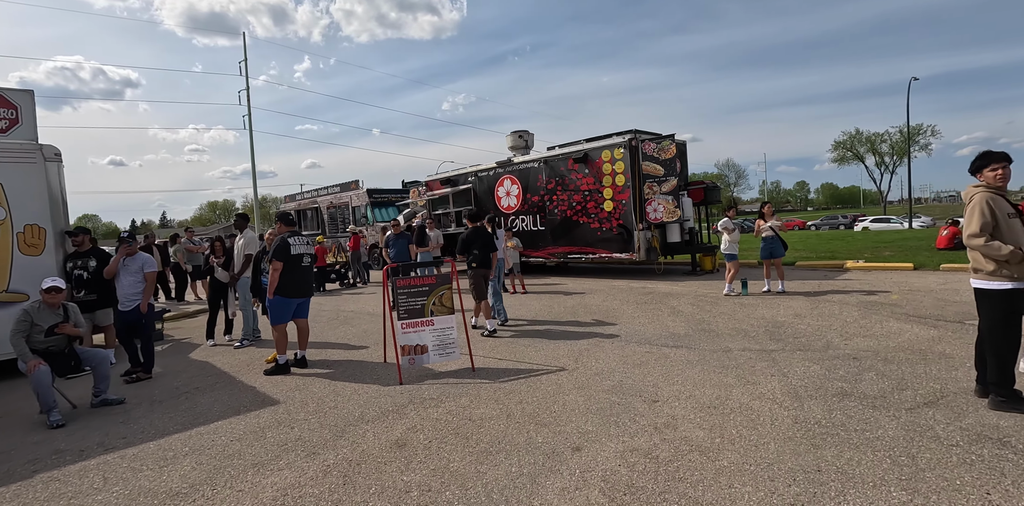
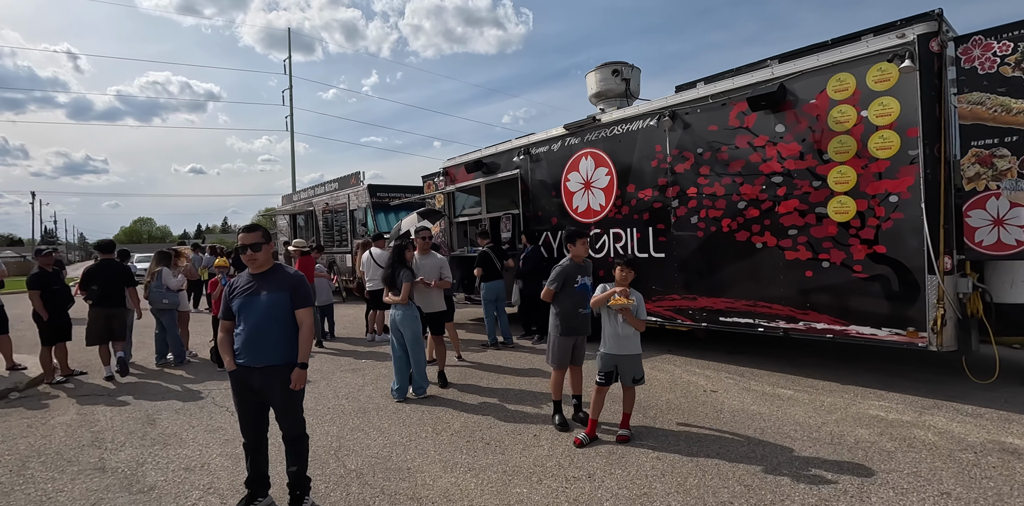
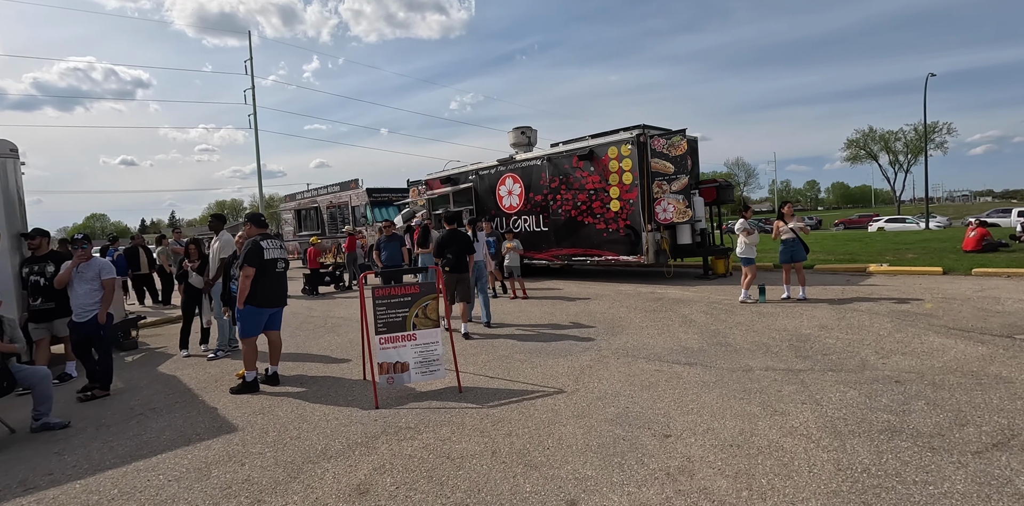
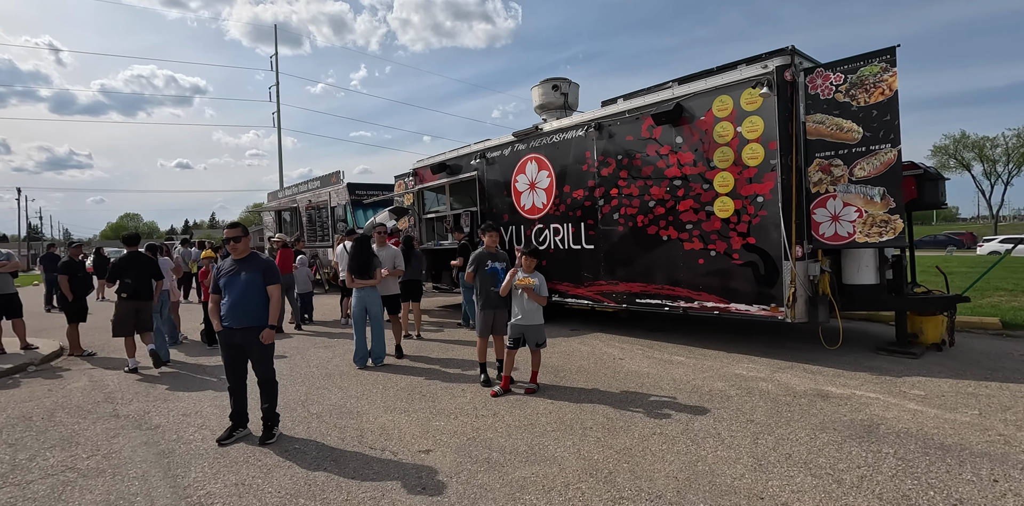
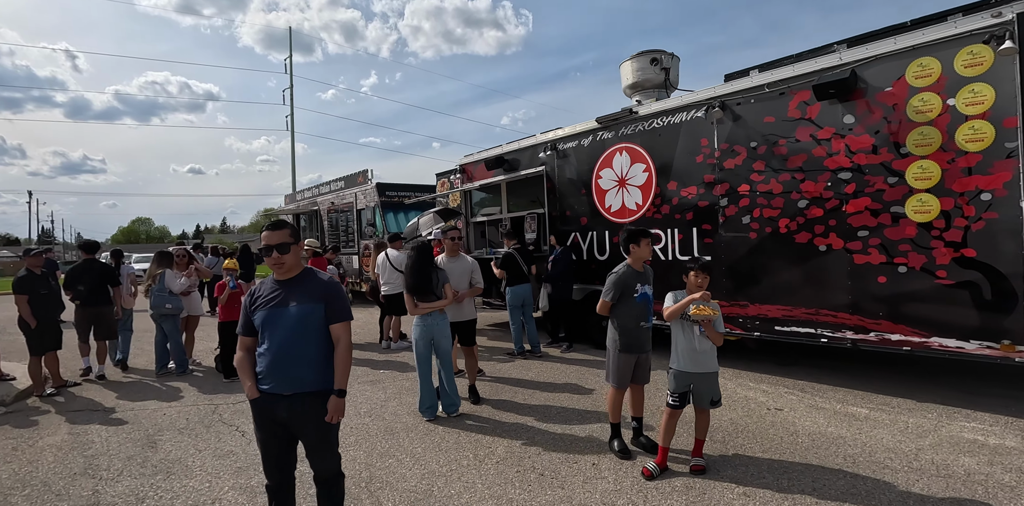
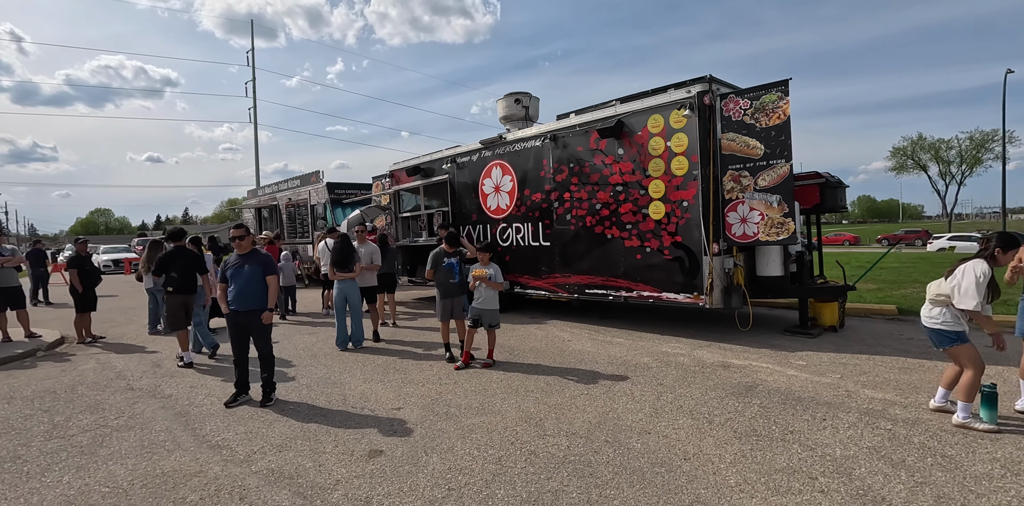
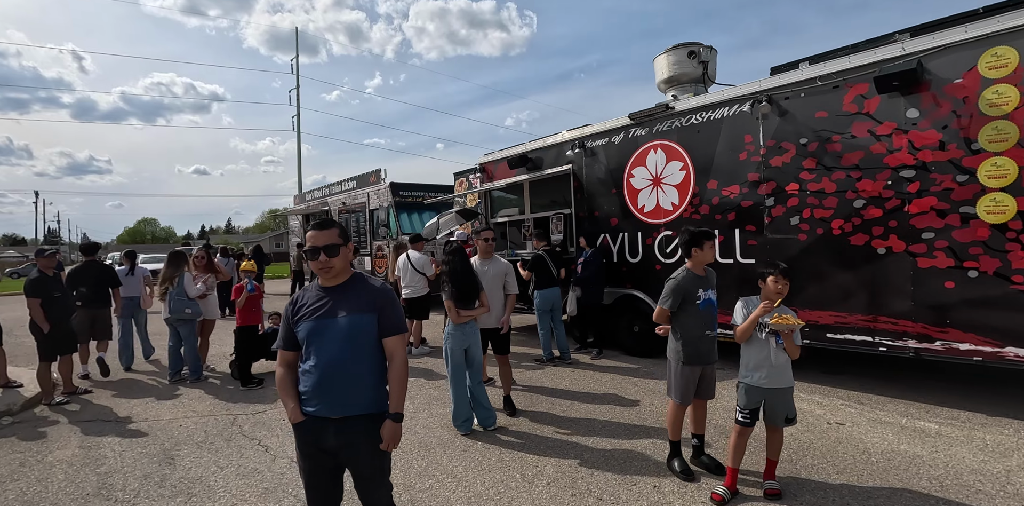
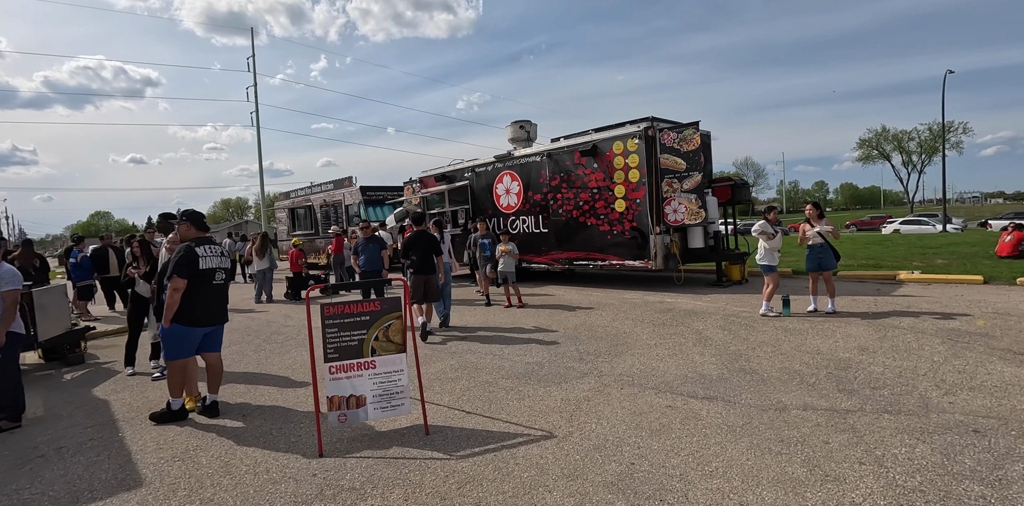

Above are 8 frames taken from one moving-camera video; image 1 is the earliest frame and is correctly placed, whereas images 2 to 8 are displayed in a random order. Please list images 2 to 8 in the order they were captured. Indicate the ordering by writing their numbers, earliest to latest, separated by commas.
3, 8, 6, 4, 2, 5, 7
